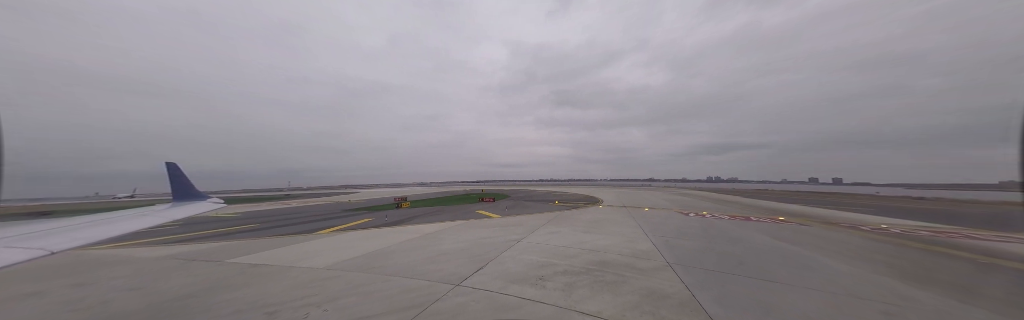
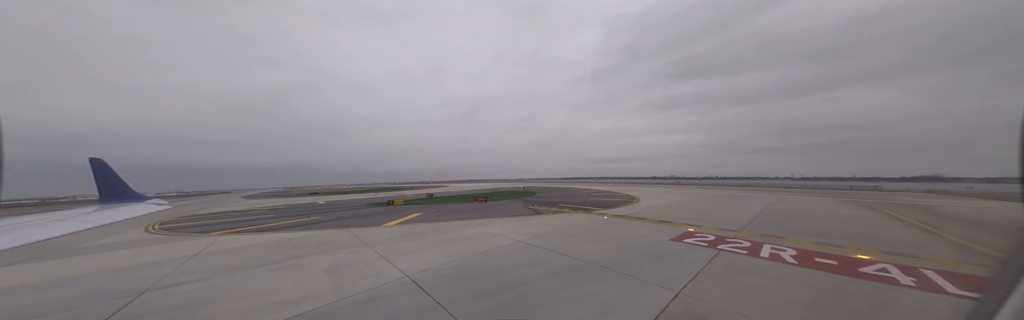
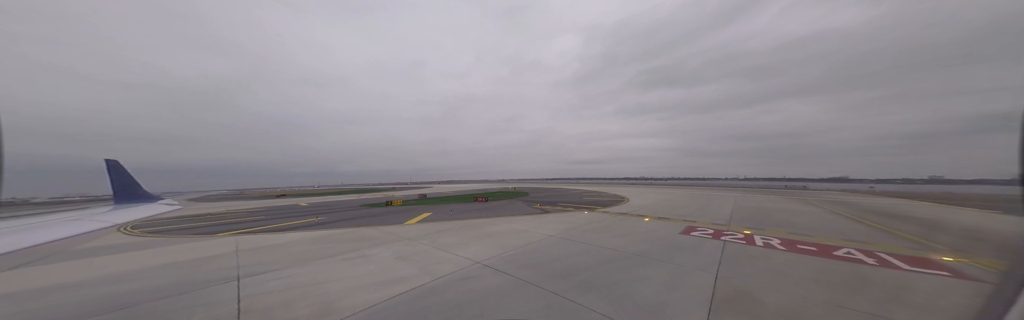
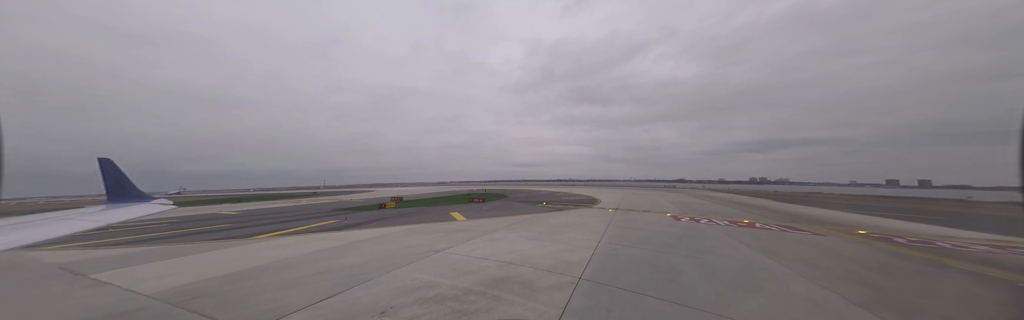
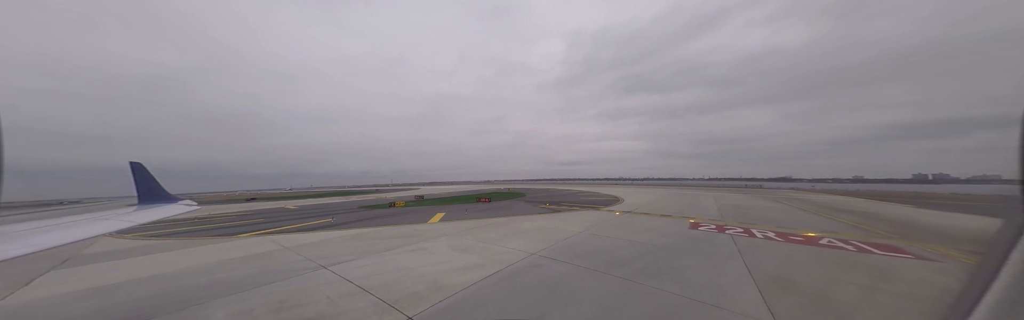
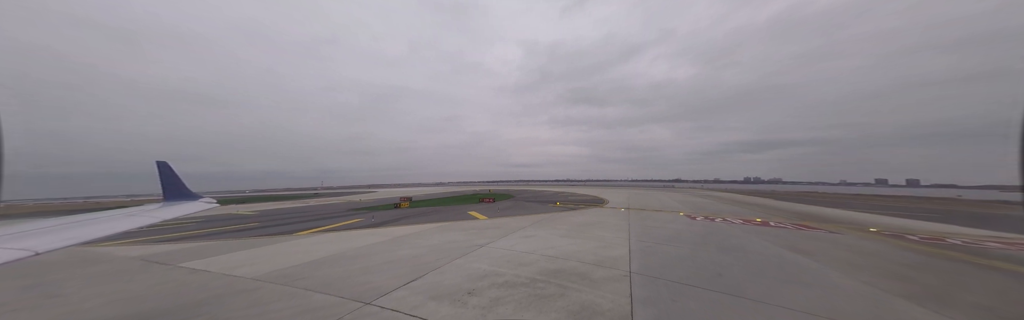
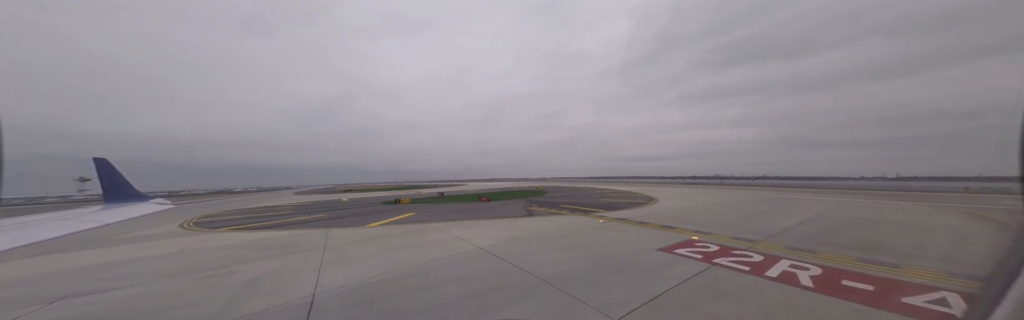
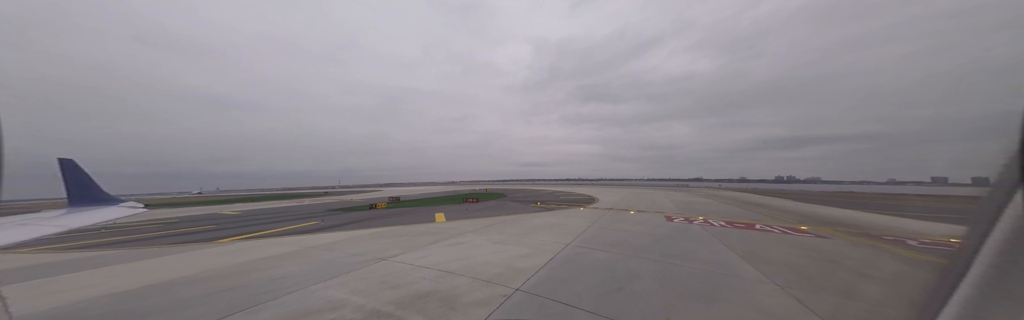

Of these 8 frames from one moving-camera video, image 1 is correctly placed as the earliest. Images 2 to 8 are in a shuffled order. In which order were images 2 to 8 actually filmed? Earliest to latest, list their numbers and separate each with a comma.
6, 4, 8, 5, 3, 2, 7
